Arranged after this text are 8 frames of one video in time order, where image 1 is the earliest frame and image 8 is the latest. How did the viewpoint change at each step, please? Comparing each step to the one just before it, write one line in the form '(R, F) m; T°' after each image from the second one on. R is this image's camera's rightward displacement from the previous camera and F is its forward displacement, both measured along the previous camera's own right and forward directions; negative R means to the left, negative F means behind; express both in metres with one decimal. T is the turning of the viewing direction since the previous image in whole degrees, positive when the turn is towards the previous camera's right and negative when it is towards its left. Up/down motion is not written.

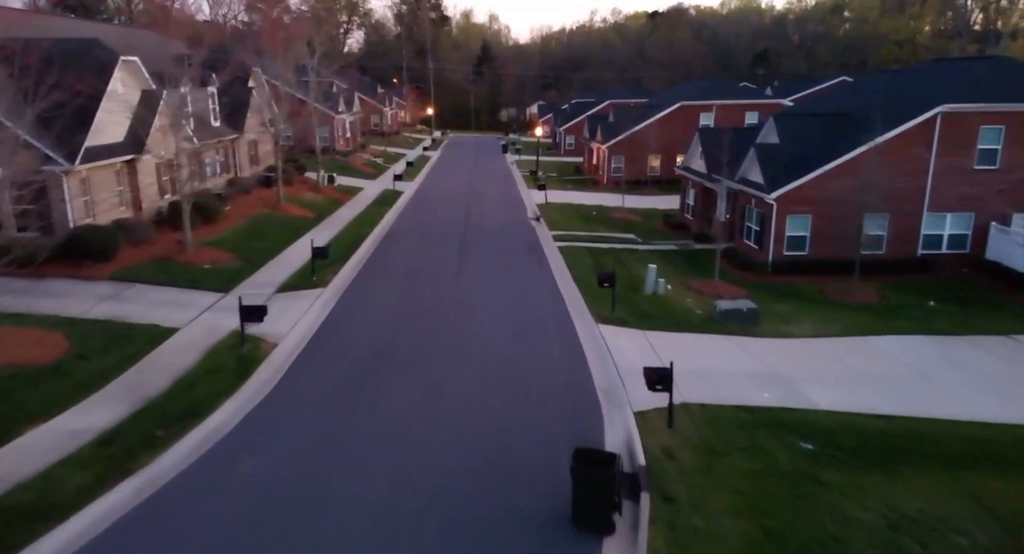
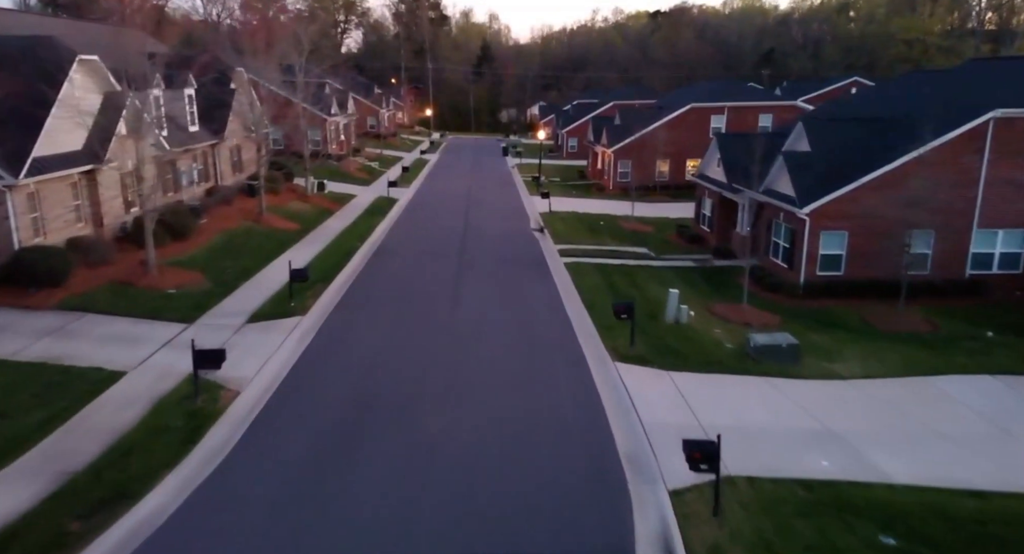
(-0.1, +2.2) m; 0°
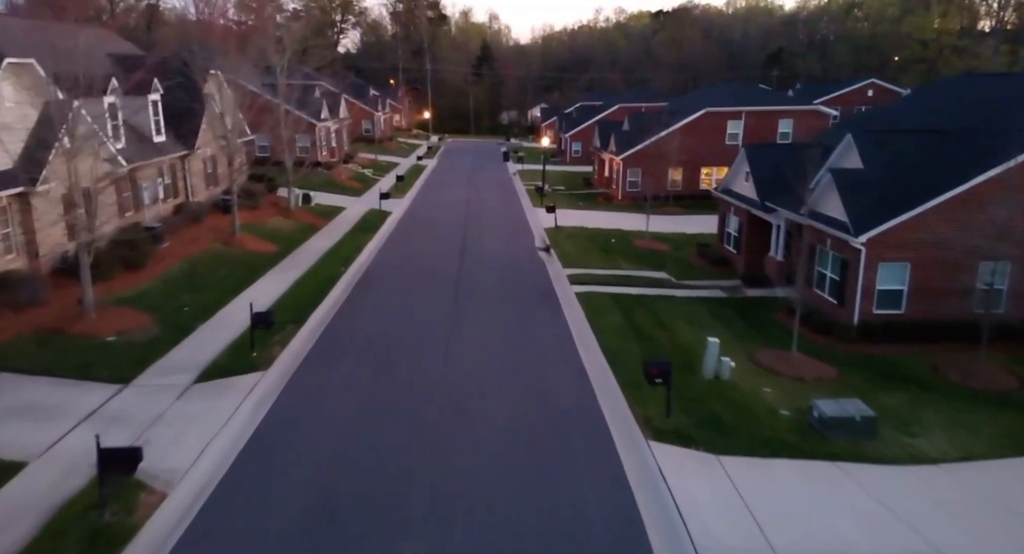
(-0.1, +2.8) m; 0°
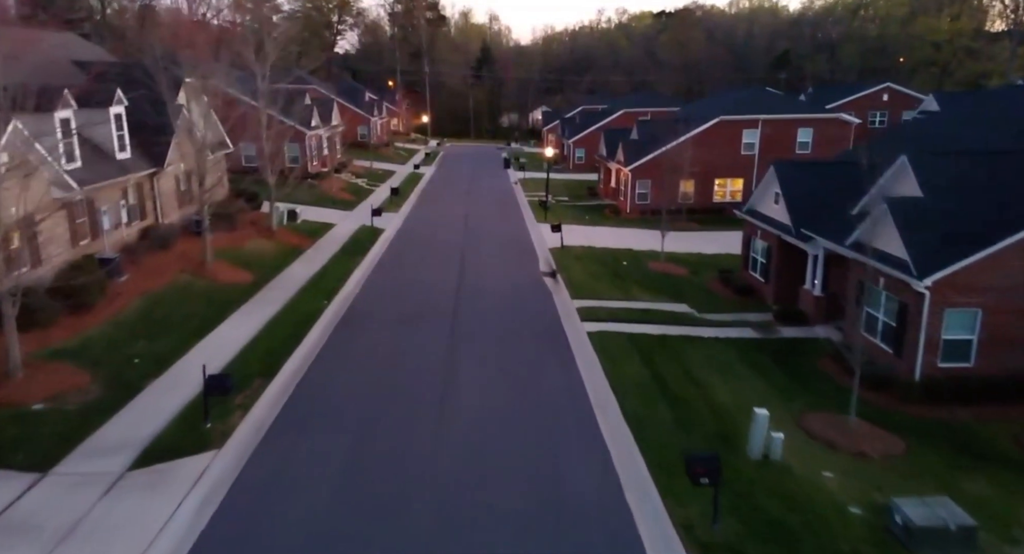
(-0.1, +2.4) m; 0°
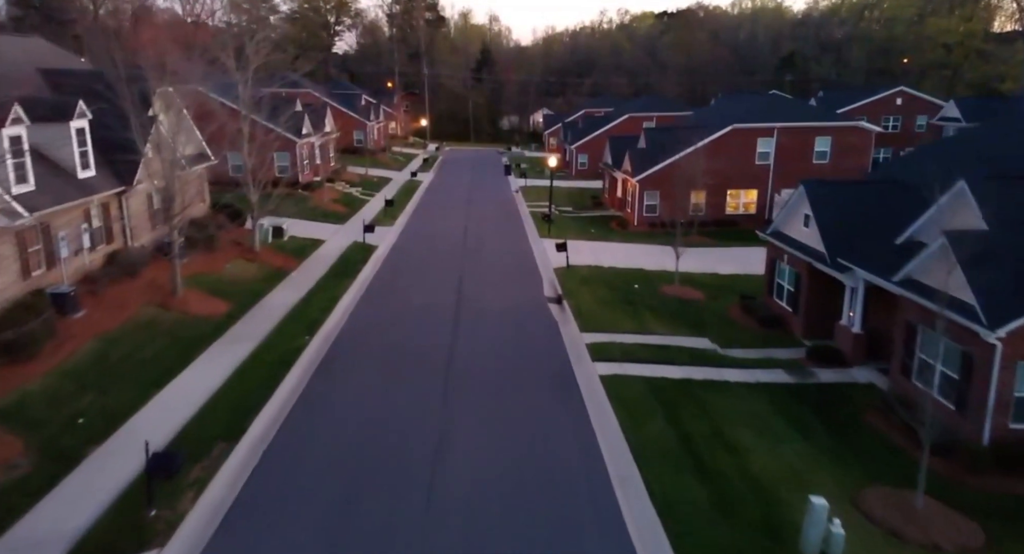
(-0.1, +2.0) m; 0°
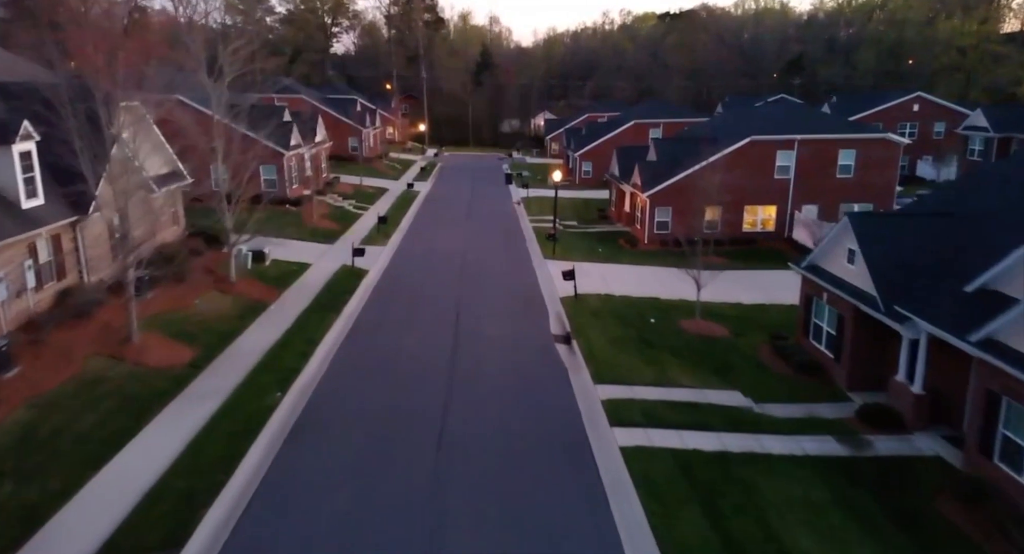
(-0.1, +2.3) m; 0°
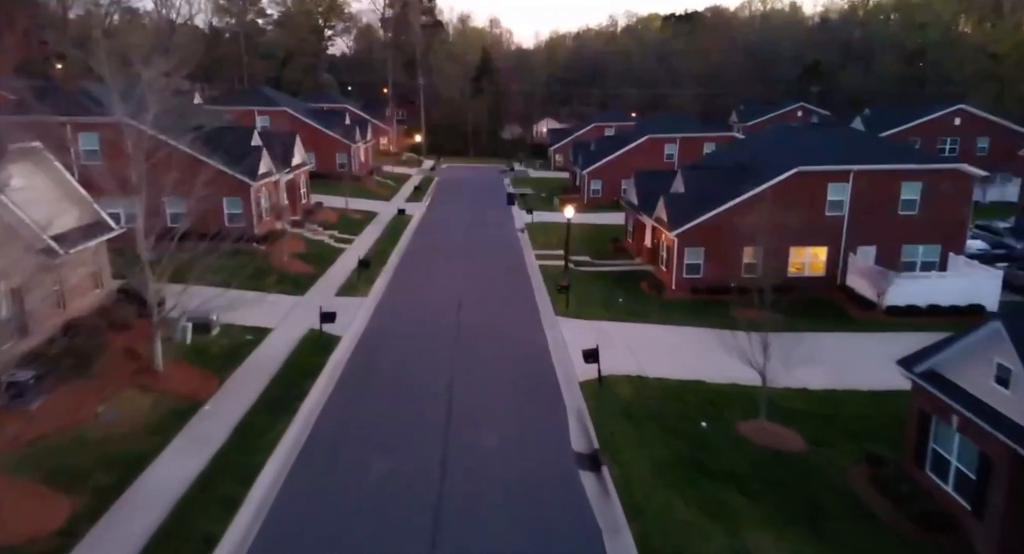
(-0.2, +4.9) m; 0°
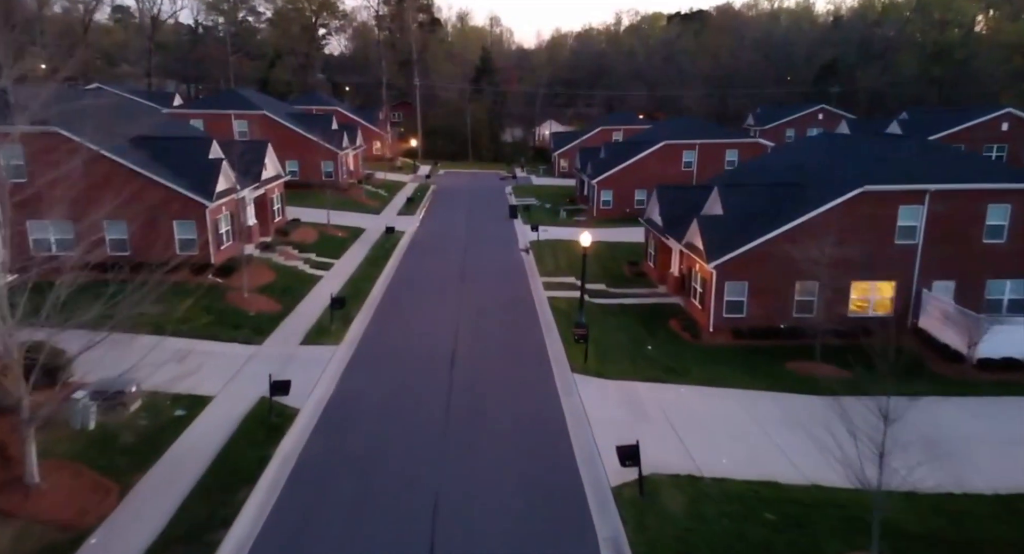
(-0.2, +4.8) m; 0°
